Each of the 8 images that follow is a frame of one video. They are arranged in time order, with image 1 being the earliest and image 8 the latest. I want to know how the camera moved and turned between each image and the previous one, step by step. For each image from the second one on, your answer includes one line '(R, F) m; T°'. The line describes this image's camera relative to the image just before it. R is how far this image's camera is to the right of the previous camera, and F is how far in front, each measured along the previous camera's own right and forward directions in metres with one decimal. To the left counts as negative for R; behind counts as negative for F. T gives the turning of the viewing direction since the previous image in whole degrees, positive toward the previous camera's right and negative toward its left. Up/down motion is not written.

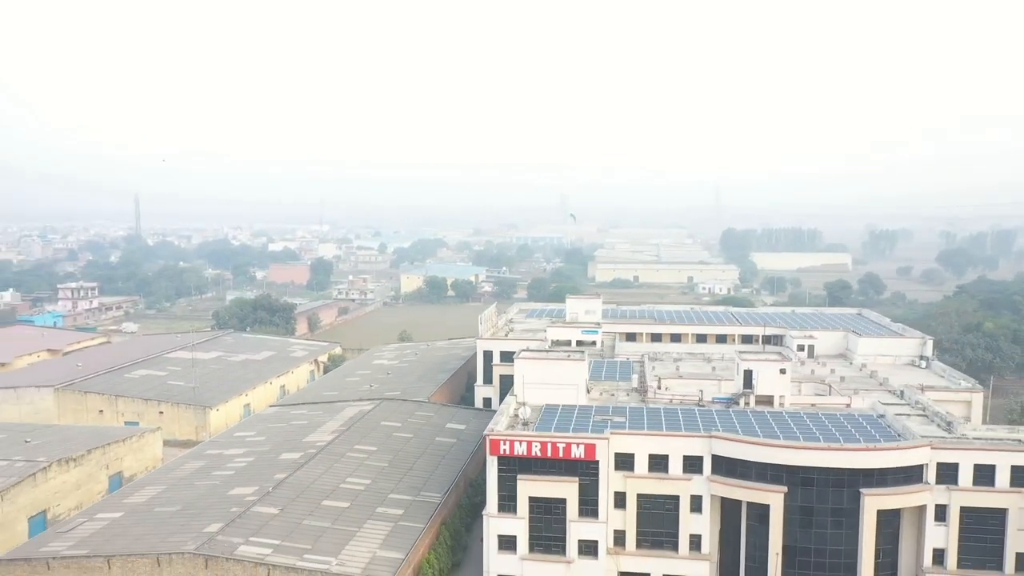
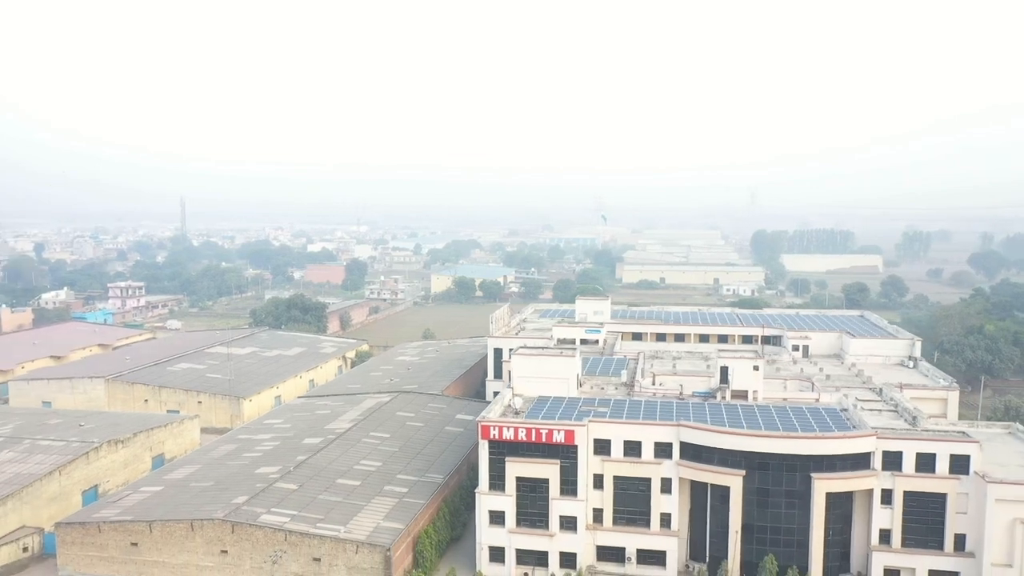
(+0.8, -1.3) m; -3°
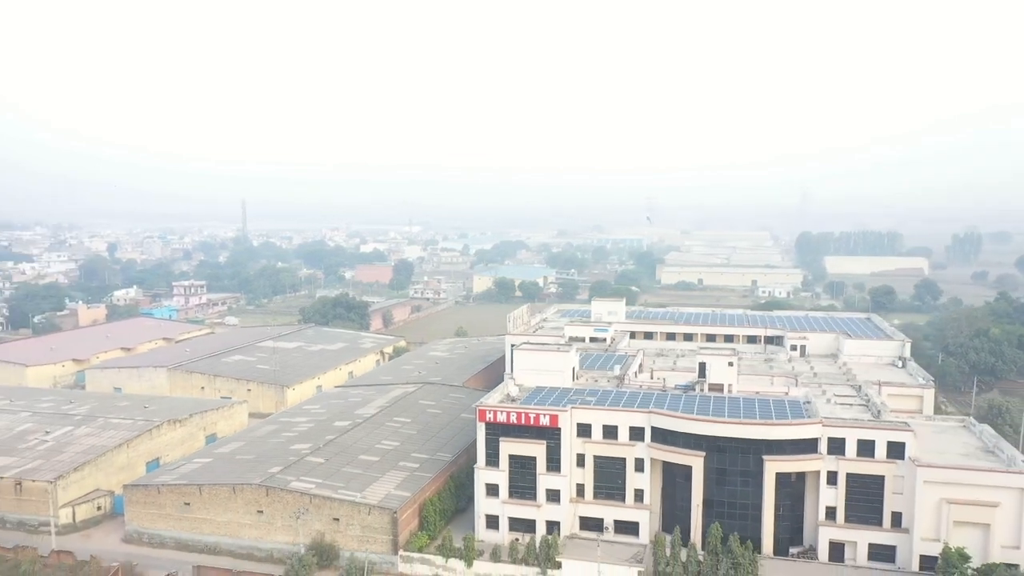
(+1.2, -1.8) m; -4°
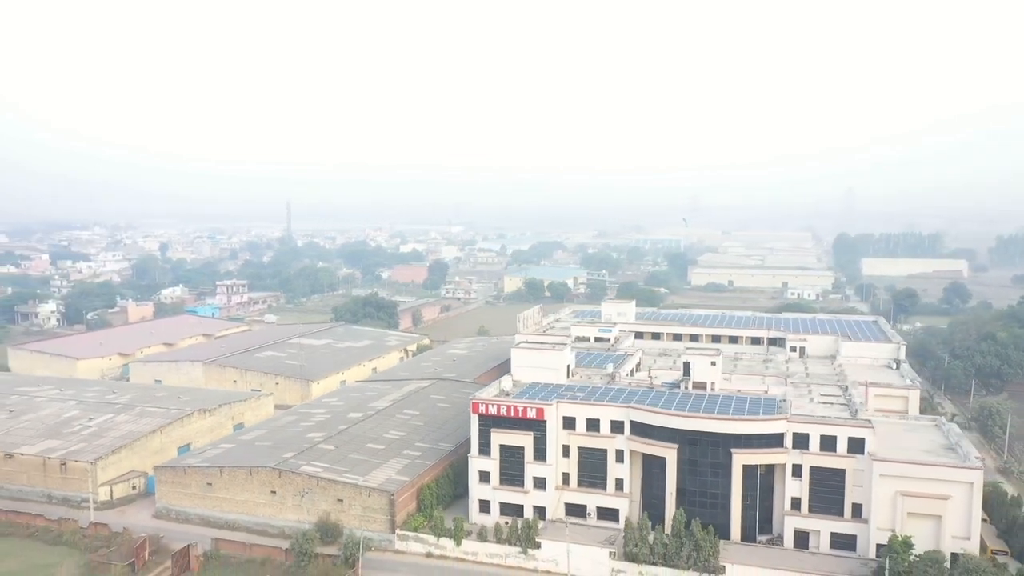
(+1.1, -1.1) m; -3°
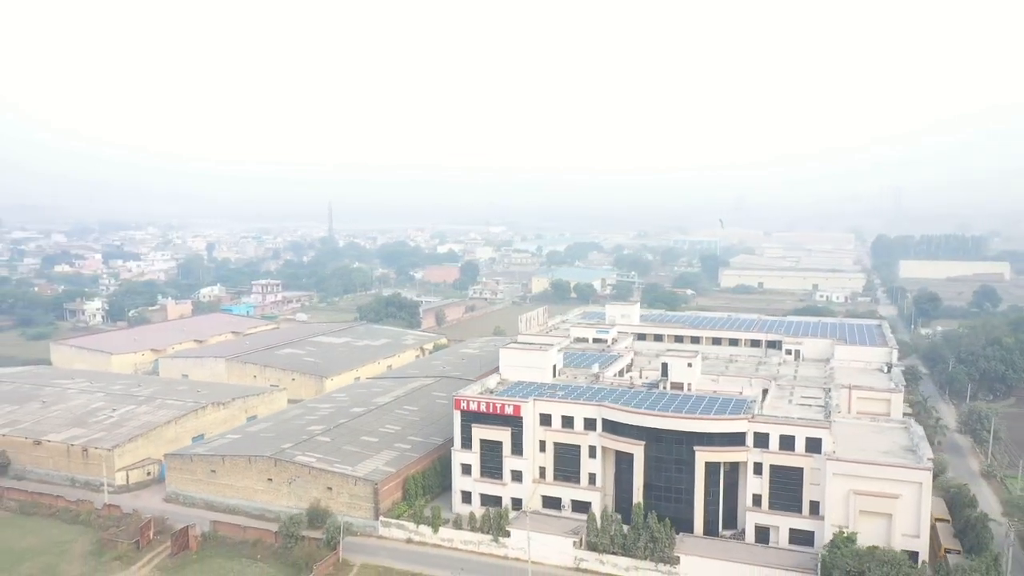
(+1.4, -0.8) m; -3°
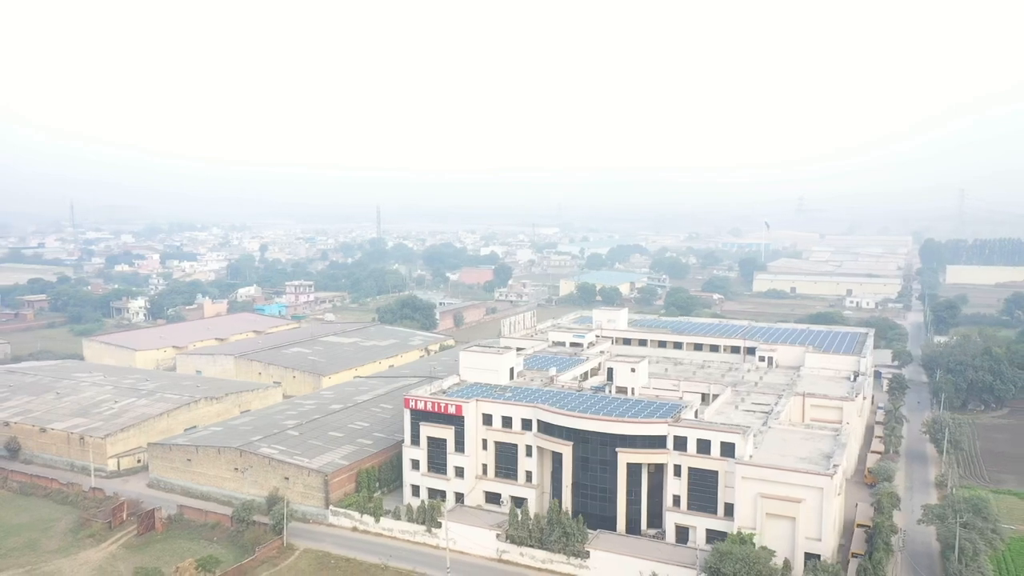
(+2.6, -0.7) m; -5°
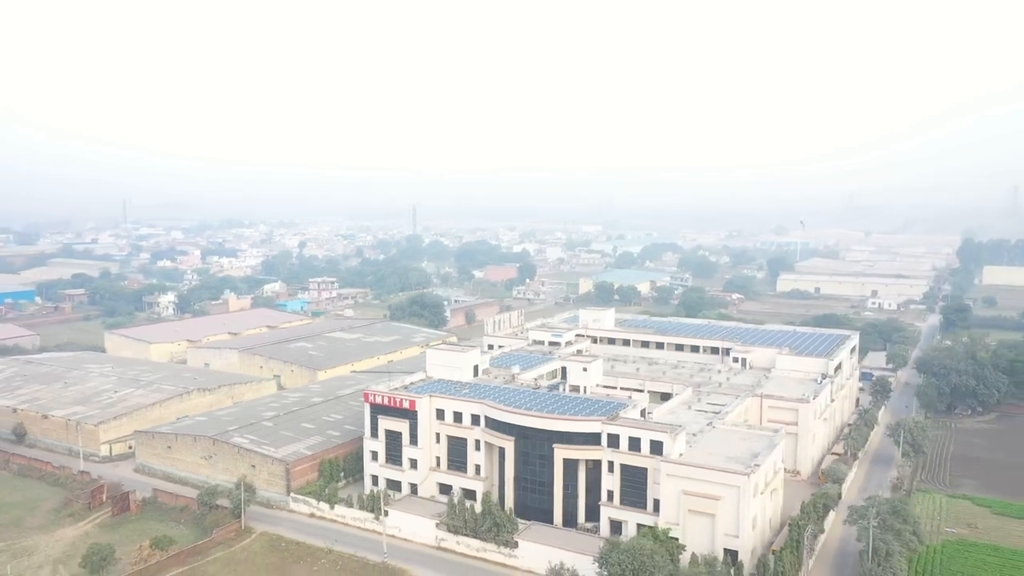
(+2.2, -0.5) m; -4°
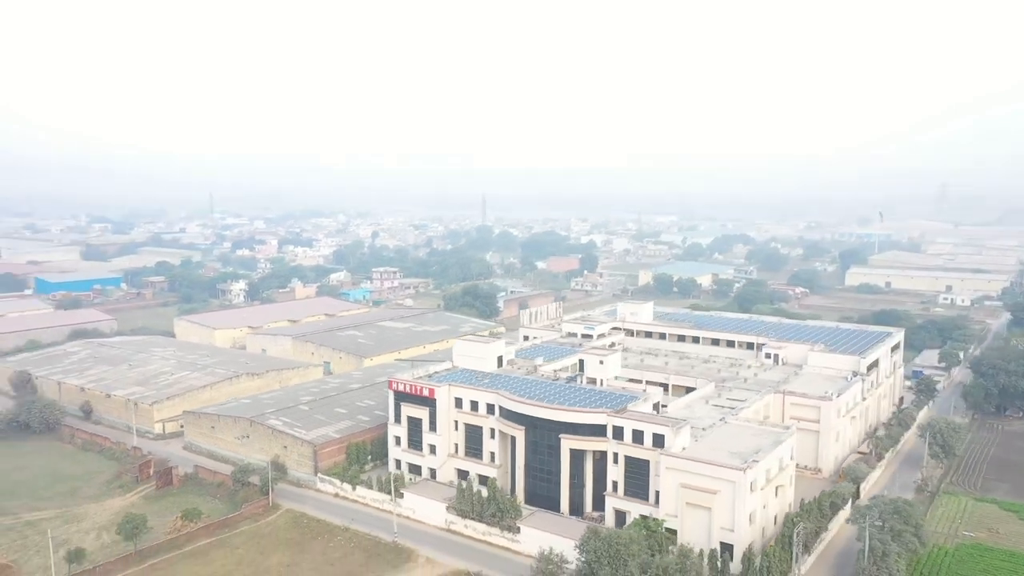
(+1.4, -0.3) m; -6°
